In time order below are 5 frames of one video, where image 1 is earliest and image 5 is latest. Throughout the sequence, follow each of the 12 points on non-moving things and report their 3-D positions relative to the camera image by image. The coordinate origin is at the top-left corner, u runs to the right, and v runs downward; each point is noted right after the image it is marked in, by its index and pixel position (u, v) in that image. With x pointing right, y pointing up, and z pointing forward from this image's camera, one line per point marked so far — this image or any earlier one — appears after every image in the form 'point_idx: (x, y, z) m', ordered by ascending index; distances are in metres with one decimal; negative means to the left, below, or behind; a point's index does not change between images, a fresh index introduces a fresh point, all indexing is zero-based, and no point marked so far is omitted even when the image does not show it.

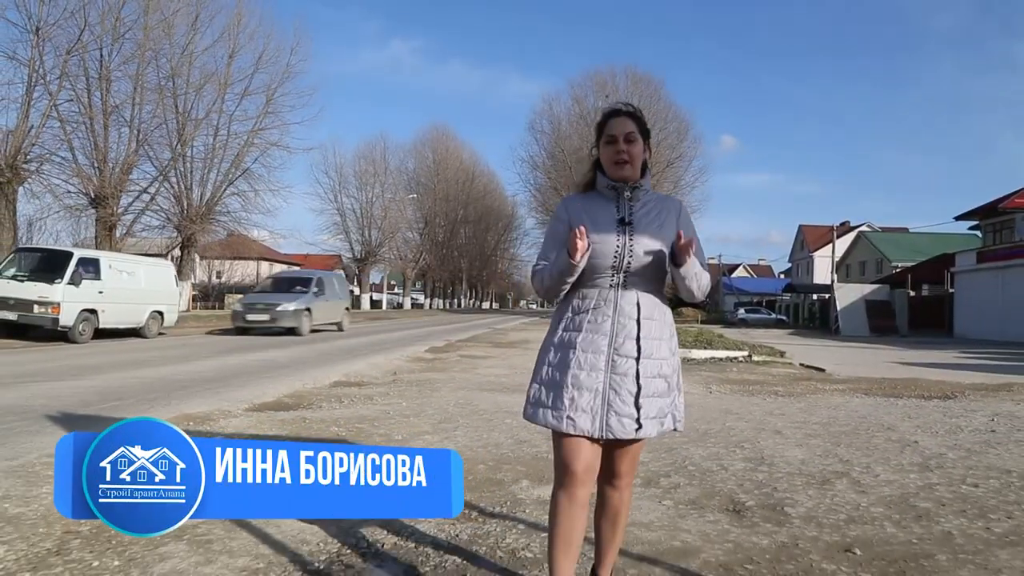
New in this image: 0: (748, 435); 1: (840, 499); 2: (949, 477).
0: (+2.1, -1.3, +6.4) m
1: (+2.0, -1.3, +4.6) m
2: (+3.0, -1.3, +5.1) m
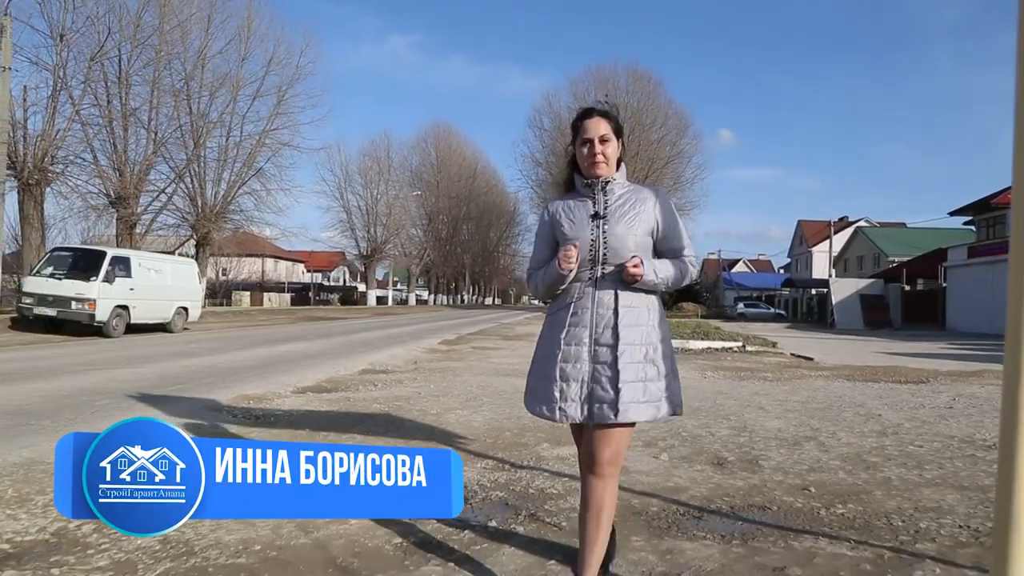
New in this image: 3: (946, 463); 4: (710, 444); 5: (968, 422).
0: (+2.2, -1.2, +7.4) m
1: (+2.2, -1.2, +5.6) m
2: (+3.2, -1.3, +6.1) m
3: (+3.1, -1.3, +5.4) m
4: (+1.6, -1.2, +5.8) m
5: (+4.3, -1.3, +7.0) m
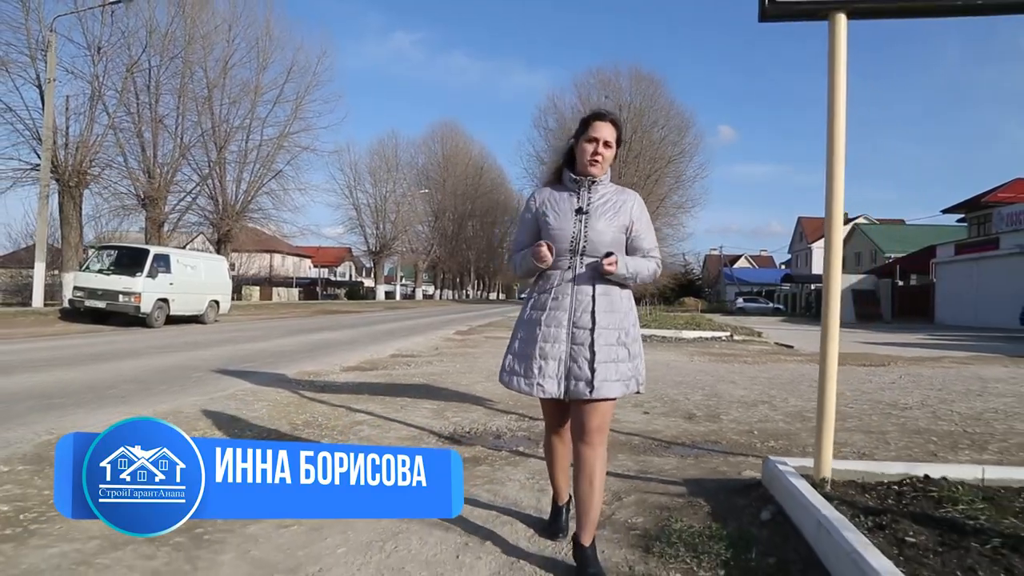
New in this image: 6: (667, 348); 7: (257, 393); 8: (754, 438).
0: (+2.4, -1.1, +9.0) m
1: (+2.4, -1.2, +7.1) m
2: (+3.4, -1.2, +7.7) m
3: (+3.3, -1.2, +7.0) m
4: (+1.7, -1.2, +7.4) m
5: (+4.5, -1.2, +8.6) m
6: (+3.1, -1.2, +14.8) m
7: (-2.6, -1.1, +7.5) m
8: (+2.0, -1.2, +6.0) m
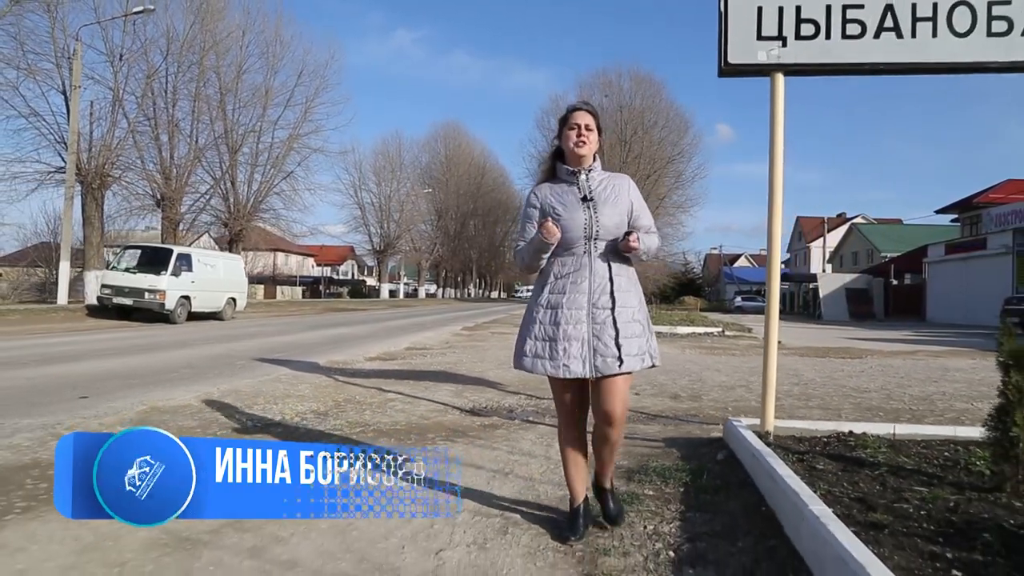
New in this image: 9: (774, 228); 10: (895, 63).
0: (+2.5, -1.1, +10.1) m
1: (+2.5, -1.2, +8.2) m
2: (+3.5, -1.2, +8.8) m
3: (+3.4, -1.2, +8.0) m
4: (+1.8, -1.1, +8.5) m
5: (+4.6, -1.2, +9.7) m
6: (+3.2, -1.2, +15.8) m
7: (-2.5, -1.0, +8.6) m
8: (+2.1, -1.2, +7.1) m
9: (+1.7, +0.4, +4.7) m
10: (+2.3, +1.4, +4.5) m
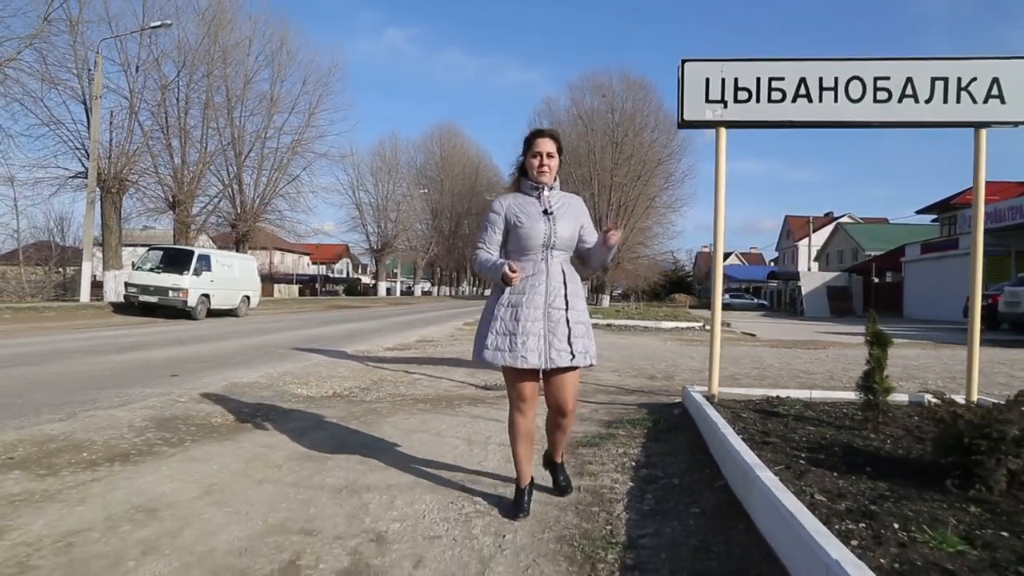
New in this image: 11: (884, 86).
0: (+2.5, -1.1, +11.6) m
1: (+2.5, -1.2, +9.8) m
2: (+3.5, -1.2, +10.3) m
3: (+3.5, -1.2, +9.6) m
4: (+1.9, -1.1, +10.1) m
5: (+4.6, -1.2, +11.3) m
6: (+3.2, -1.1, +17.4) m
7: (-2.4, -1.0, +10.1) m
8: (+2.1, -1.2, +8.6) m
9: (+1.8, +0.4, +6.3) m
10: (+2.4, +1.4, +6.0) m
11: (+3.0, +1.6, +5.9) m
